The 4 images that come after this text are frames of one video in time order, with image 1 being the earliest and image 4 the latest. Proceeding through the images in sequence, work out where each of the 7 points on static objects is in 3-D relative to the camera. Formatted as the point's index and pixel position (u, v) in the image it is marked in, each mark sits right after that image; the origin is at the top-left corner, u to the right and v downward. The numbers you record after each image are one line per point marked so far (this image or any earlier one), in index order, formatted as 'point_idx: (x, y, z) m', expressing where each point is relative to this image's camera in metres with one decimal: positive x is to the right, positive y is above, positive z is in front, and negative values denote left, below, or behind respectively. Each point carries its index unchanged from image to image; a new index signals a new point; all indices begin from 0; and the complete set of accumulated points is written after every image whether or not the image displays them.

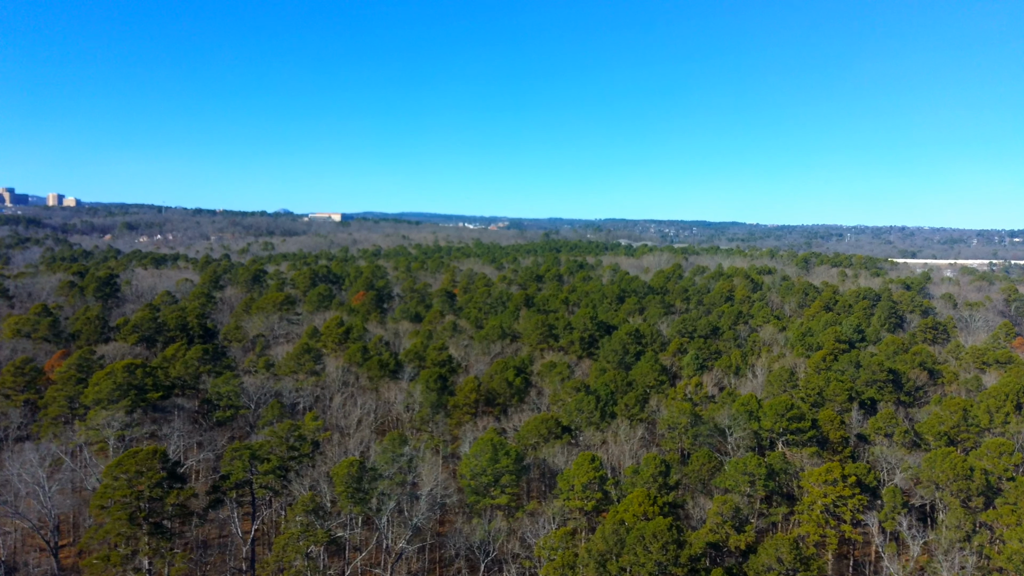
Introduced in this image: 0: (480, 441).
0: (-0.7, -3.2, +18.5) m
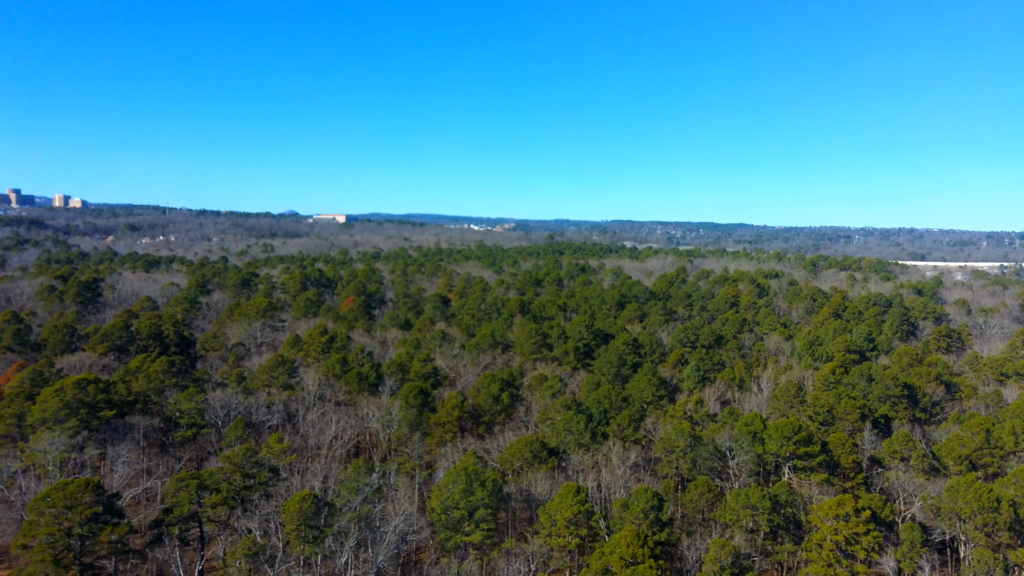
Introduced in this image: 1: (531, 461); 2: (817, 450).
0: (-1.1, -3.4, +16.8) m
1: (+0.4, -3.7, +19.2) m
2: (+6.7, -3.5, +19.5) m
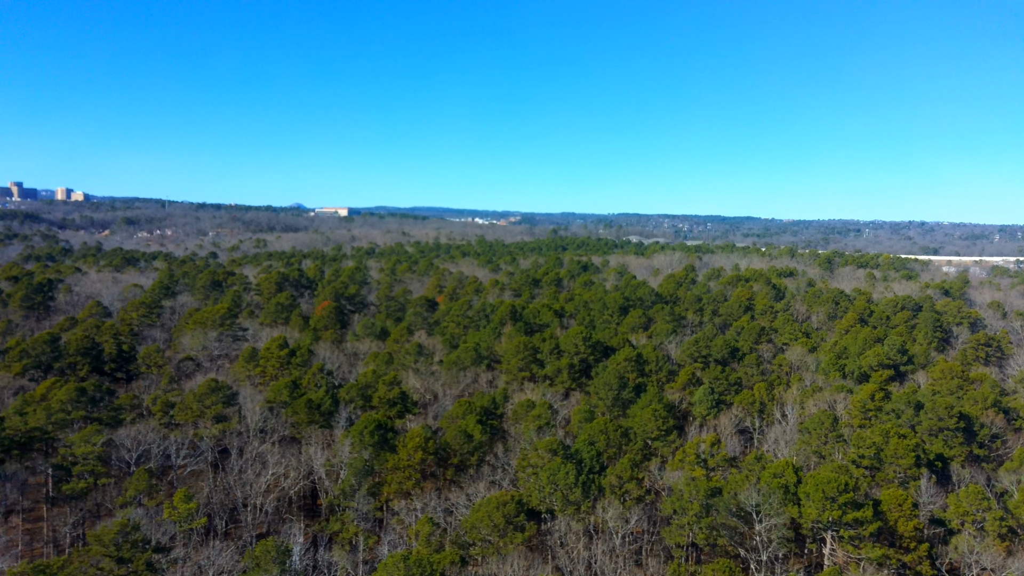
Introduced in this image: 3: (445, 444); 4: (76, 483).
0: (-1.7, -3.8, +12.6) m
1: (-0.2, -4.1, +15.0) m
2: (+6.1, -3.9, +15.3) m
3: (-1.5, -3.4, +19.7) m
4: (-8.3, -3.7, +17.0) m
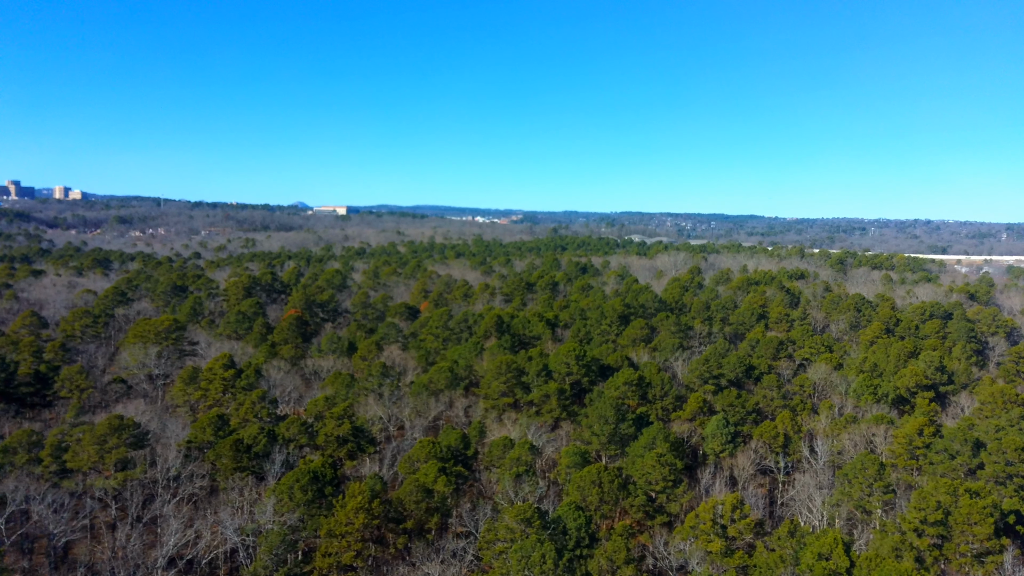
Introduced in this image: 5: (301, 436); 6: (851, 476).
0: (-2.3, -4.1, +8.5) m
1: (-0.7, -4.4, +10.9) m
2: (+5.5, -4.2, +11.2) m
3: (-2.0, -3.7, +15.7) m
4: (-8.9, -4.0, +13.0) m
5: (-4.6, -3.2, +19.3) m
6: (+6.5, -3.6, +16.9) m
